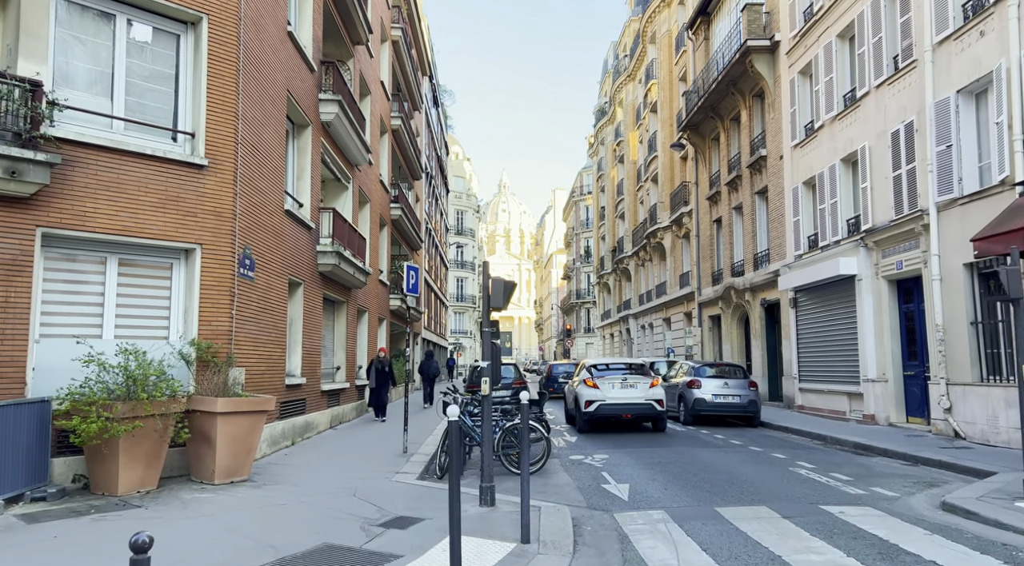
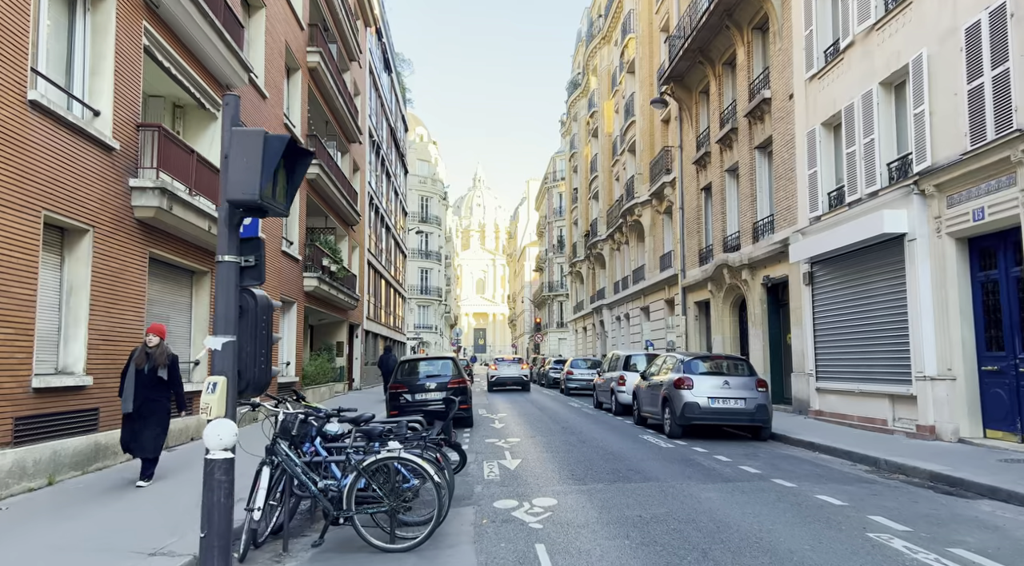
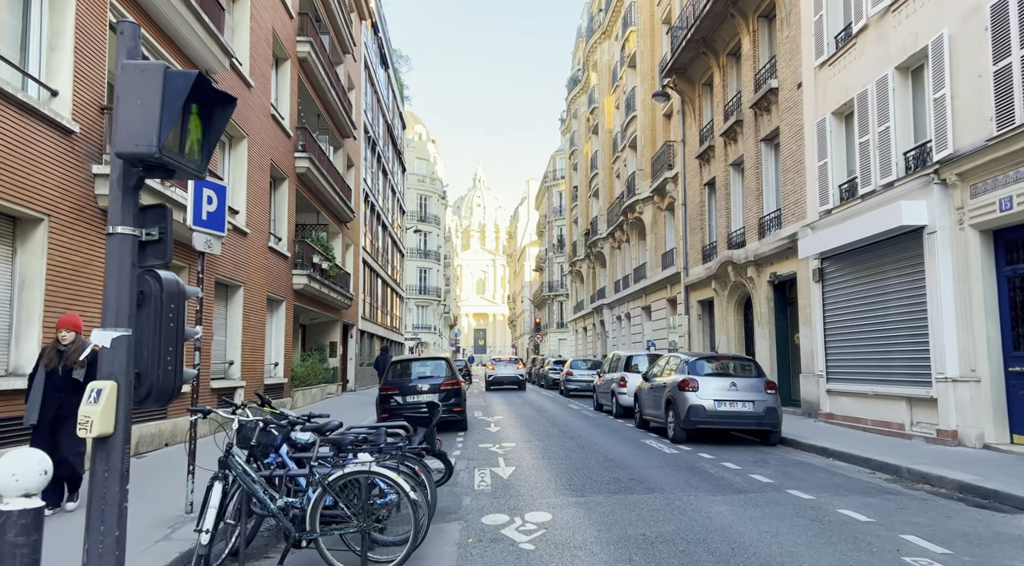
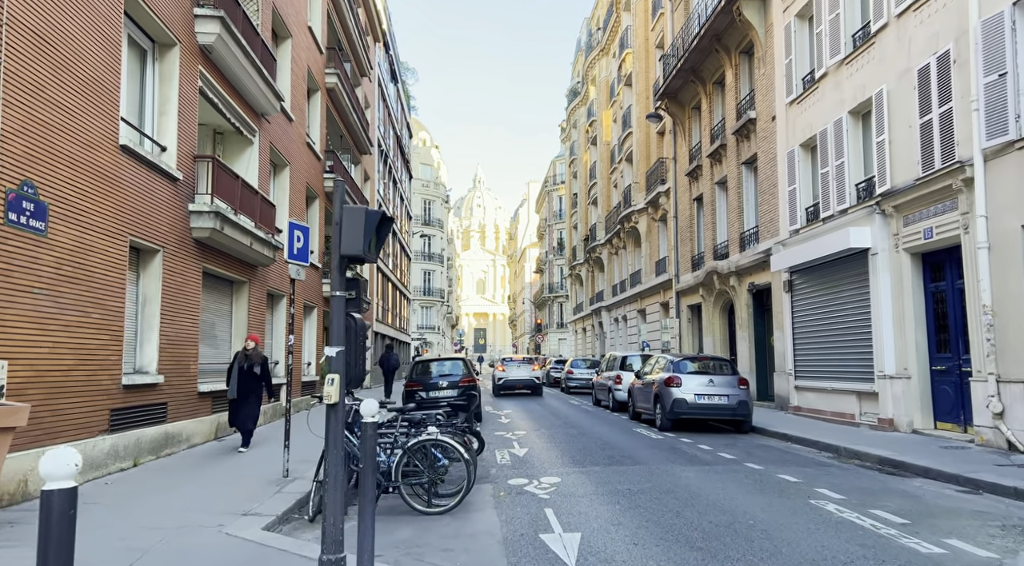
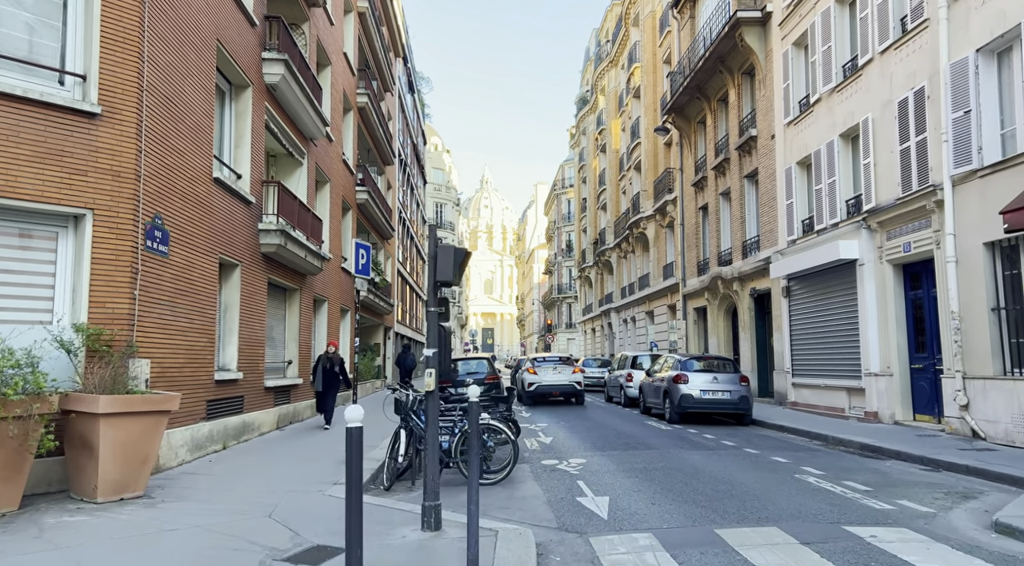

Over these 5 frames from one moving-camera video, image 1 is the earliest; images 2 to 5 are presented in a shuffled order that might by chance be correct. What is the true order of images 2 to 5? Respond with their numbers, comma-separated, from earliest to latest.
5, 4, 2, 3
